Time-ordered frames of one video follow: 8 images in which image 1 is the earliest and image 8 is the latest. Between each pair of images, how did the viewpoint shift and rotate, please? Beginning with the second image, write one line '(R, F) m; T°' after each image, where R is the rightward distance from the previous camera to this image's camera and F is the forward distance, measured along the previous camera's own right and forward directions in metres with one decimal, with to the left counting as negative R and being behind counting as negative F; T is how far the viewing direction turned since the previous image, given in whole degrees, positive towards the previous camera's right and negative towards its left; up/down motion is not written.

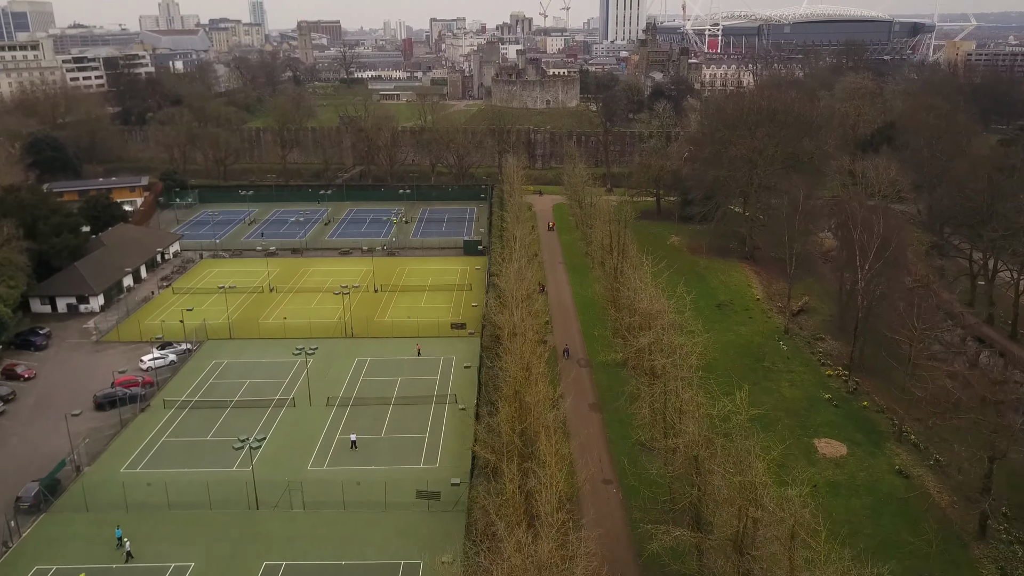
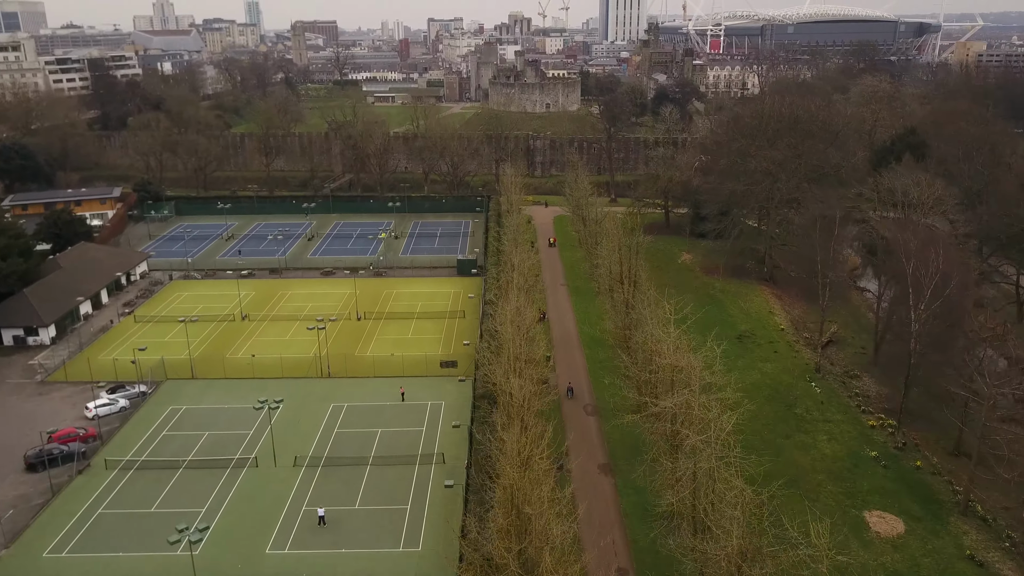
(+0.1, +4.5) m; 0°
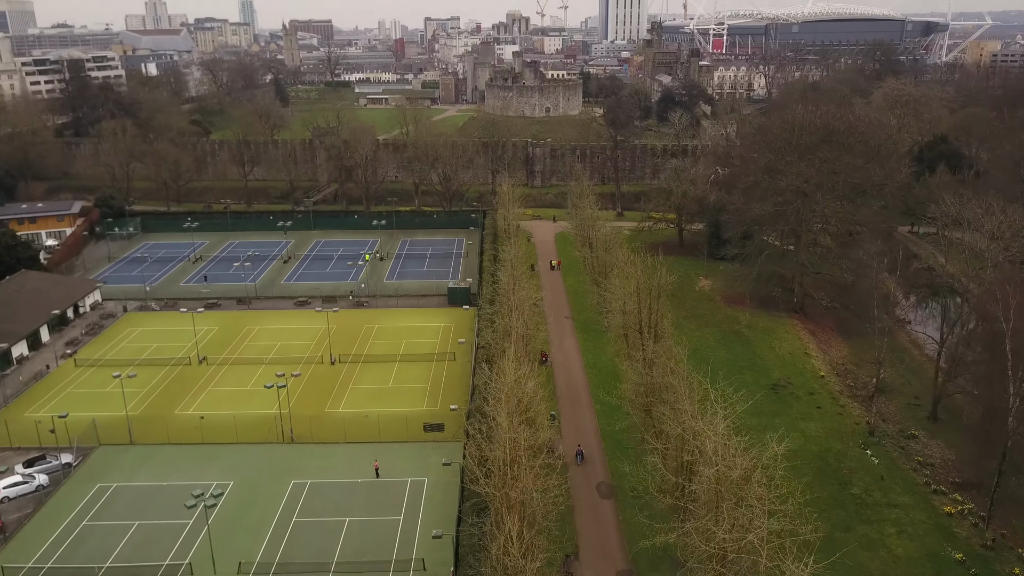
(0.0, +5.7) m; 0°
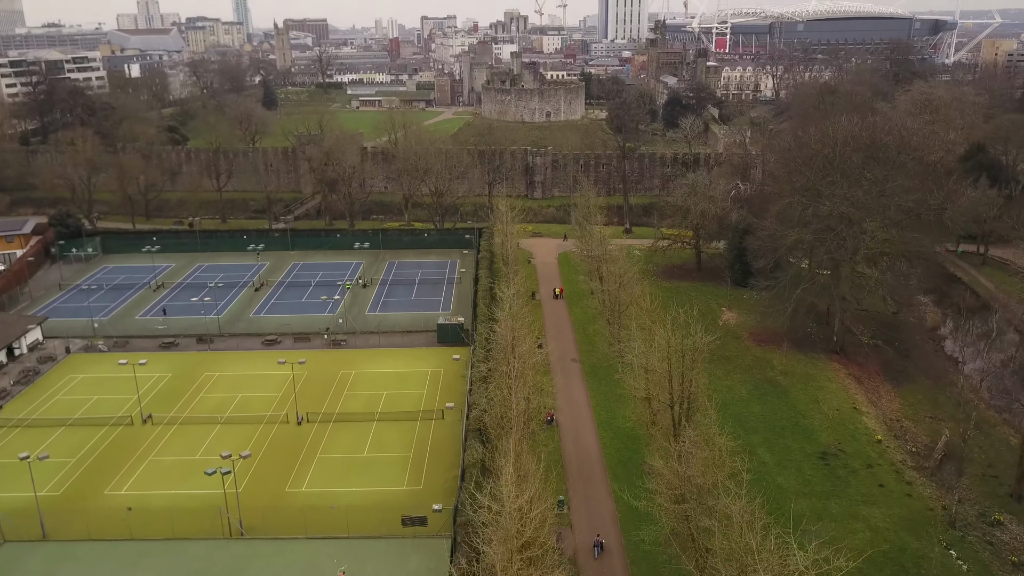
(0.0, +5.6) m; 0°
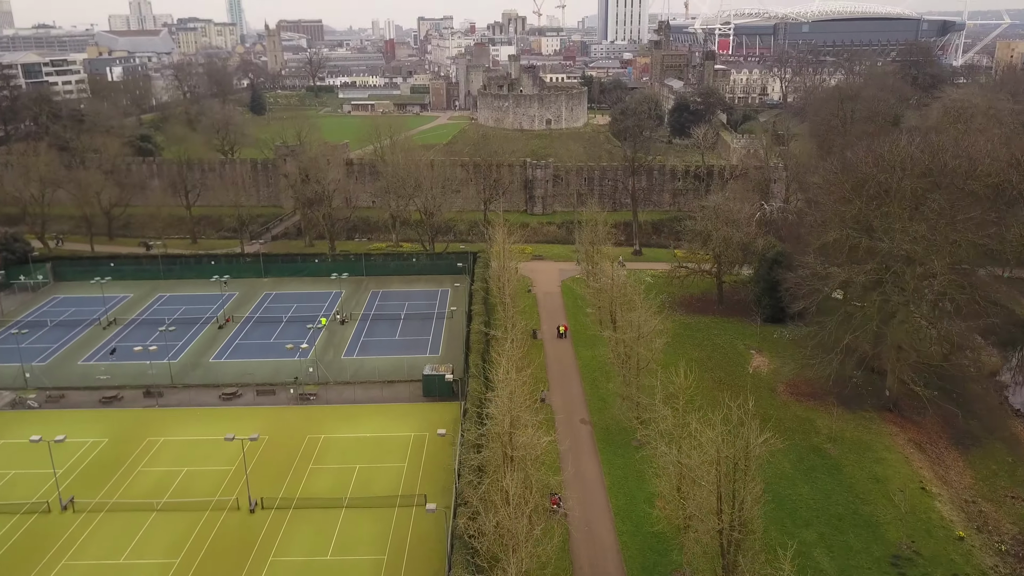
(0.0, +5.6) m; 0°
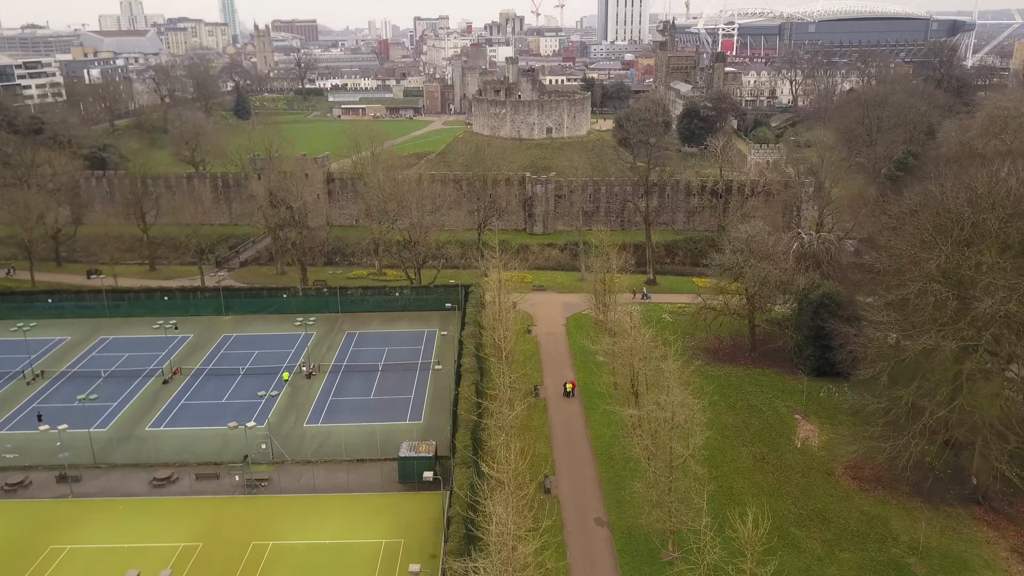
(0.0, +6.4) m; 0°
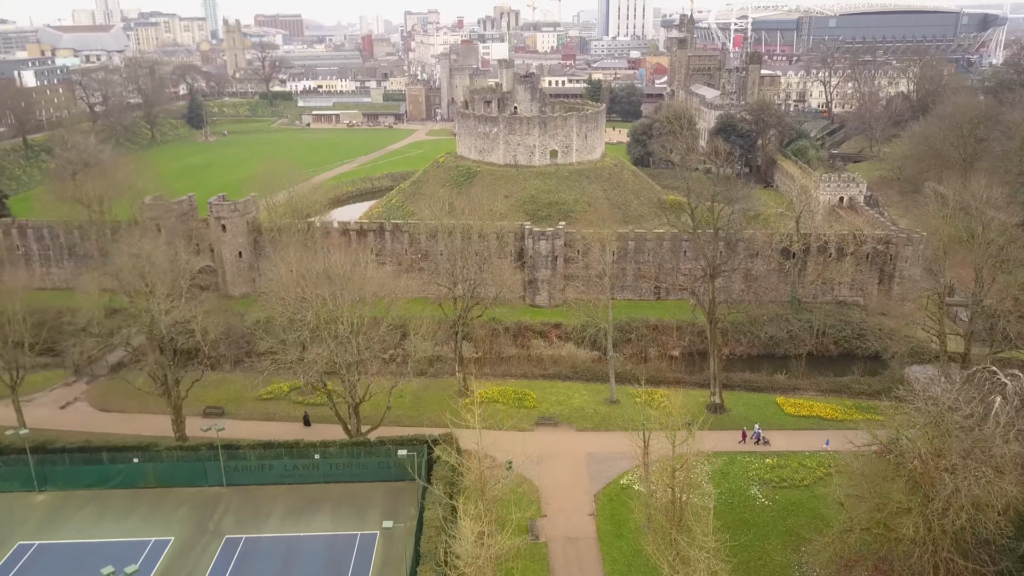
(+0.1, +16.7) m; 0°
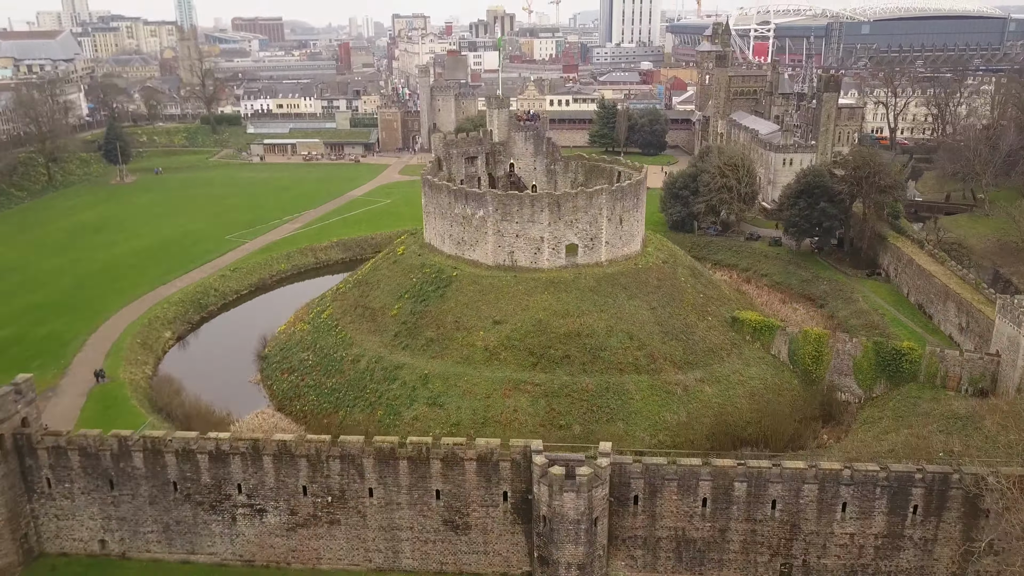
(0.0, +21.7) m; 0°
